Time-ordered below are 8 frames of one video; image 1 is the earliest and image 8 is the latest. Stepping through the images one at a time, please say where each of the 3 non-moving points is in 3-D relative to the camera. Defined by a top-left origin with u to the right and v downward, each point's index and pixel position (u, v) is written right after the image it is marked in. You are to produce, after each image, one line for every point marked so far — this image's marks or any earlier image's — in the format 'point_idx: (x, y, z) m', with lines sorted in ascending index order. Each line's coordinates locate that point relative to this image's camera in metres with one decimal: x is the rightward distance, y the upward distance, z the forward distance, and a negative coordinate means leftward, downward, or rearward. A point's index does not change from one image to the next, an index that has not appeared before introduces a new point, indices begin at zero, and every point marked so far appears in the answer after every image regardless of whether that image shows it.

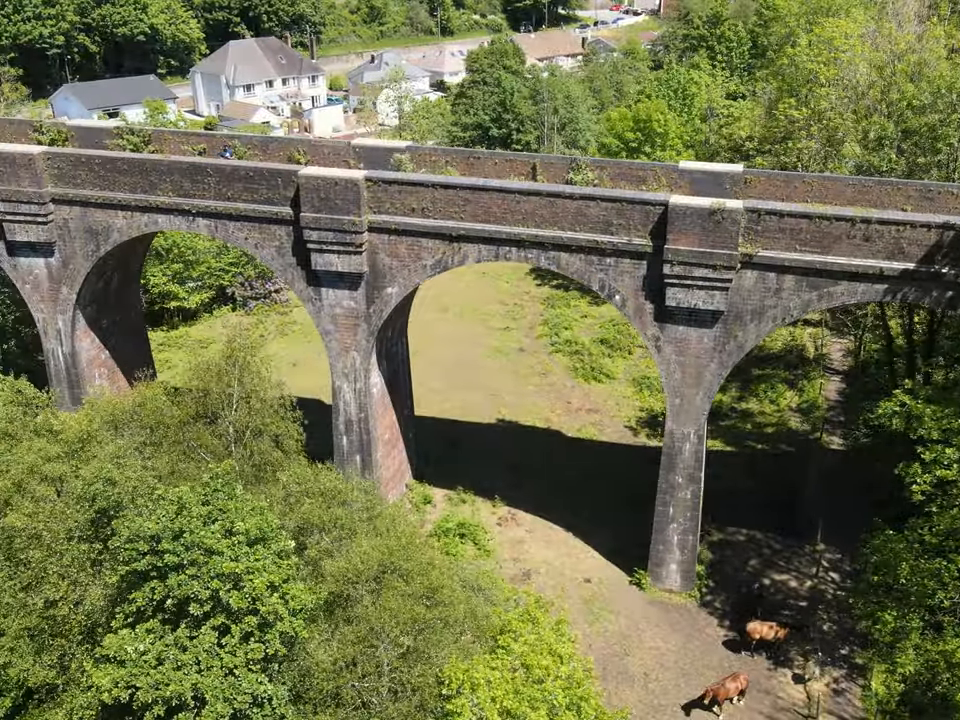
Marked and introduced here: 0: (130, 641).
0: (-3.9, -3.2, +10.7) m
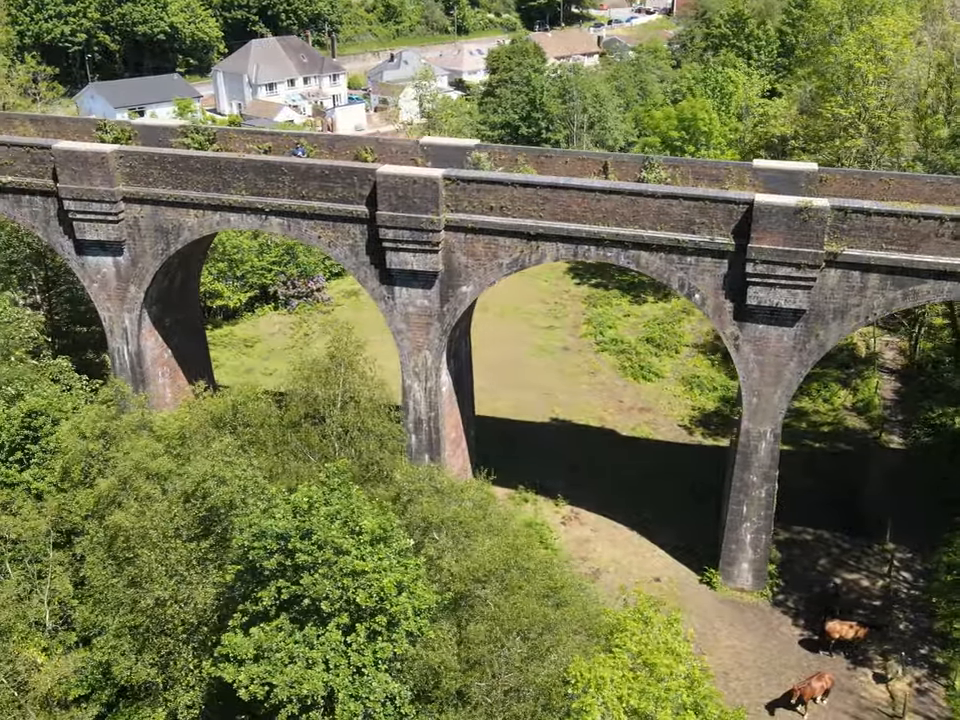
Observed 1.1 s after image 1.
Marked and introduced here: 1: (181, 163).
0: (-2.4, -3.1, +10.6) m
1: (-6.0, +4.0, +19.1) m
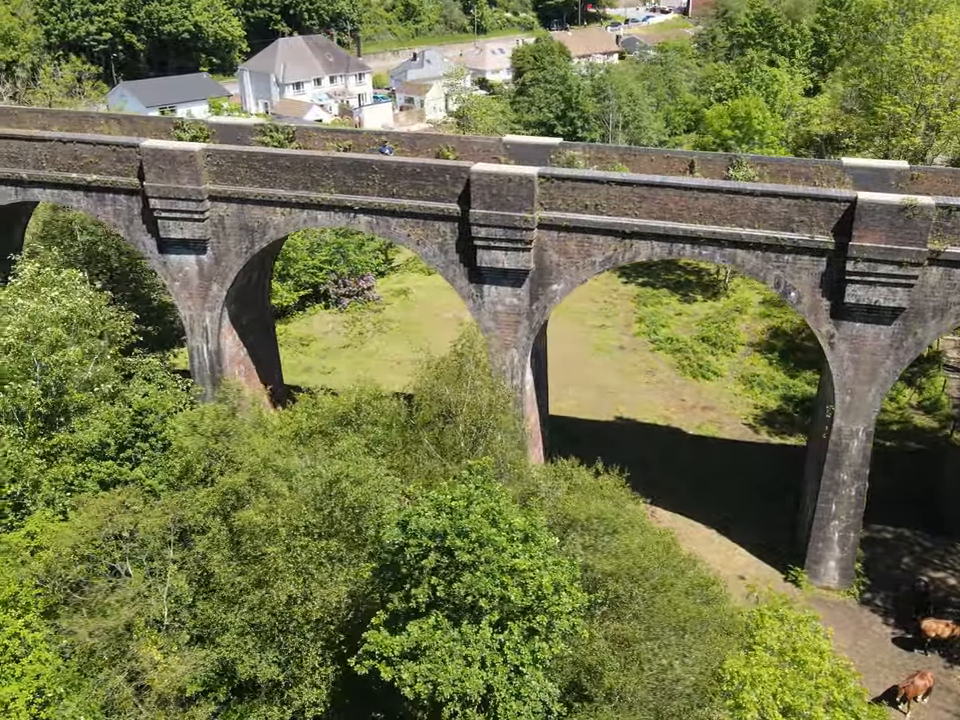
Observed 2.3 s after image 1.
0: (-0.7, -3.1, +10.6) m
1: (-4.2, +4.0, +19.1) m
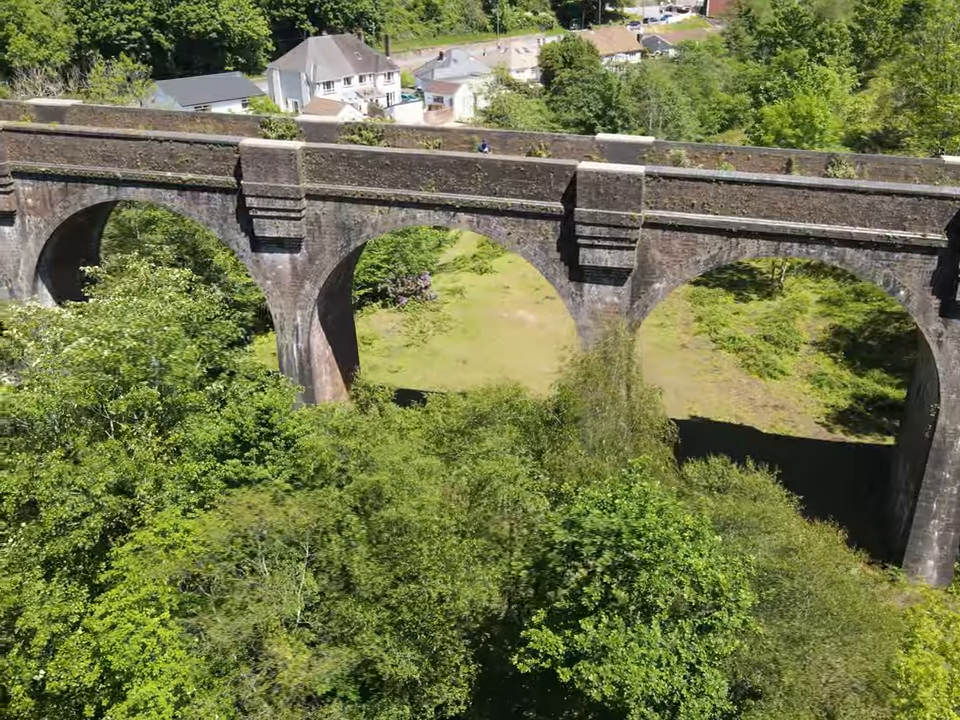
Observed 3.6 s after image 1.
0: (+1.3, -3.1, +10.6) m
1: (-2.2, +4.0, +19.1) m
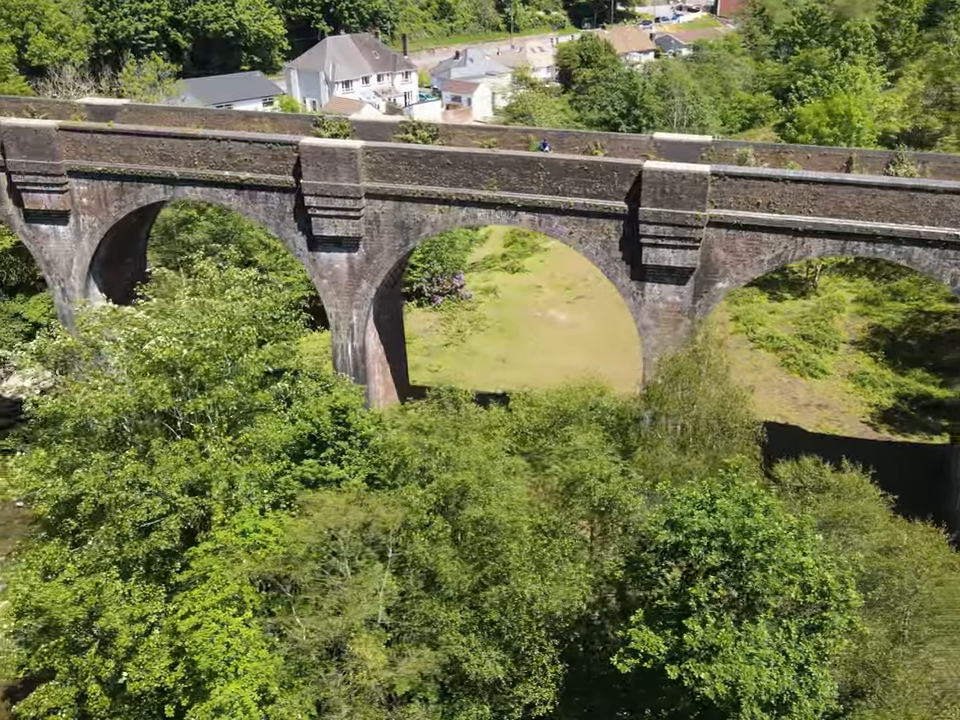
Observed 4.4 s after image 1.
0: (+2.6, -3.1, +10.6) m
1: (-1.0, +4.0, +19.0) m
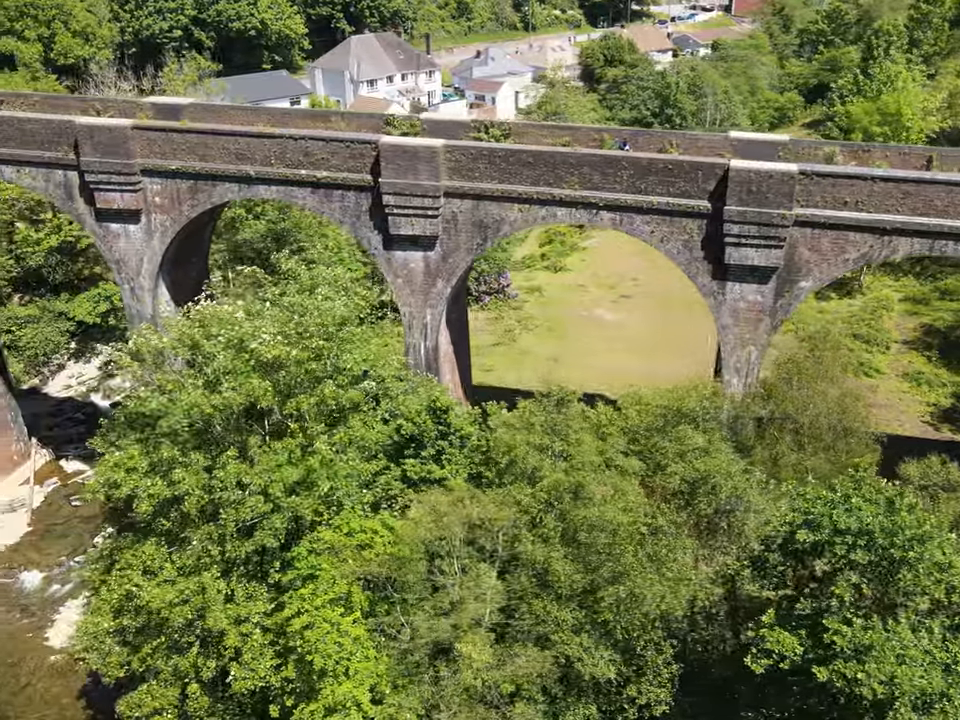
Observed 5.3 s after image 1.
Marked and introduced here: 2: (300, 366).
0: (+4.2, -3.1, +10.6) m
1: (+0.6, +4.1, +19.0) m
2: (-2.8, -0.1, +15.2) m
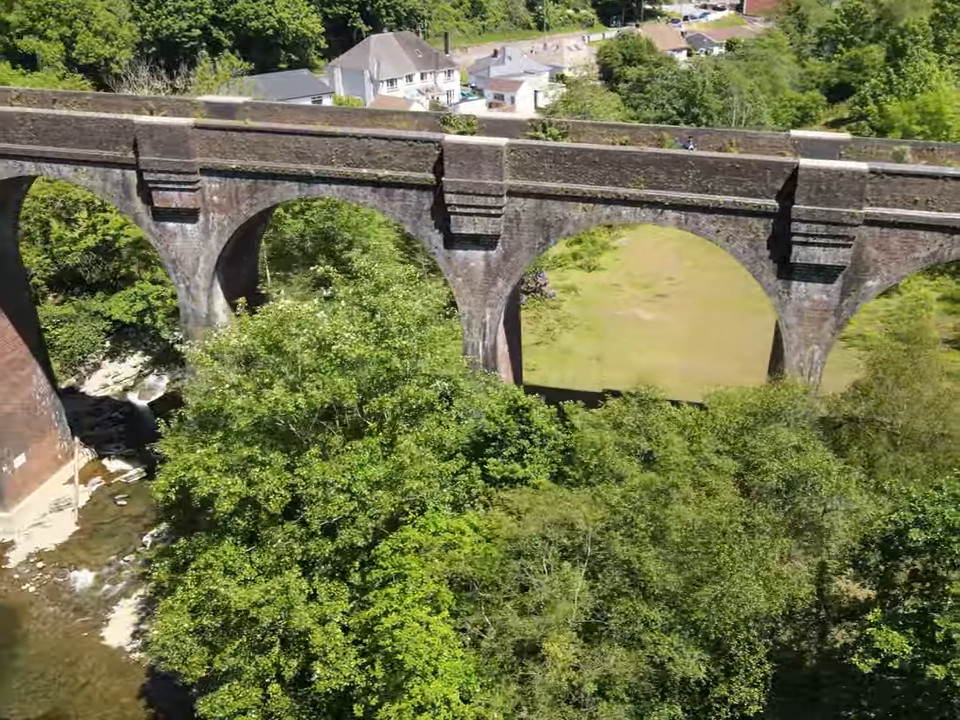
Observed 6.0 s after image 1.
0: (+5.5, -3.1, +10.5) m
1: (+1.9, +4.1, +19.0) m
2: (-1.5, -0.1, +15.2) m
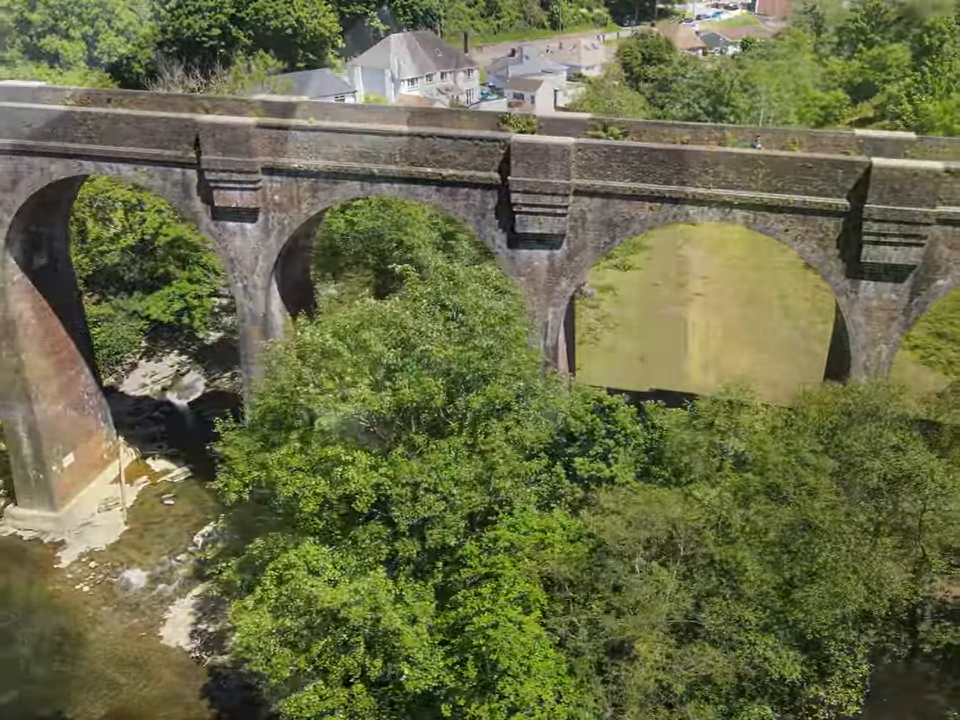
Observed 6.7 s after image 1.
0: (+6.8, -3.1, +10.5) m
1: (+3.3, +4.1, +18.9) m
2: (-0.2, -0.1, +15.1) m
